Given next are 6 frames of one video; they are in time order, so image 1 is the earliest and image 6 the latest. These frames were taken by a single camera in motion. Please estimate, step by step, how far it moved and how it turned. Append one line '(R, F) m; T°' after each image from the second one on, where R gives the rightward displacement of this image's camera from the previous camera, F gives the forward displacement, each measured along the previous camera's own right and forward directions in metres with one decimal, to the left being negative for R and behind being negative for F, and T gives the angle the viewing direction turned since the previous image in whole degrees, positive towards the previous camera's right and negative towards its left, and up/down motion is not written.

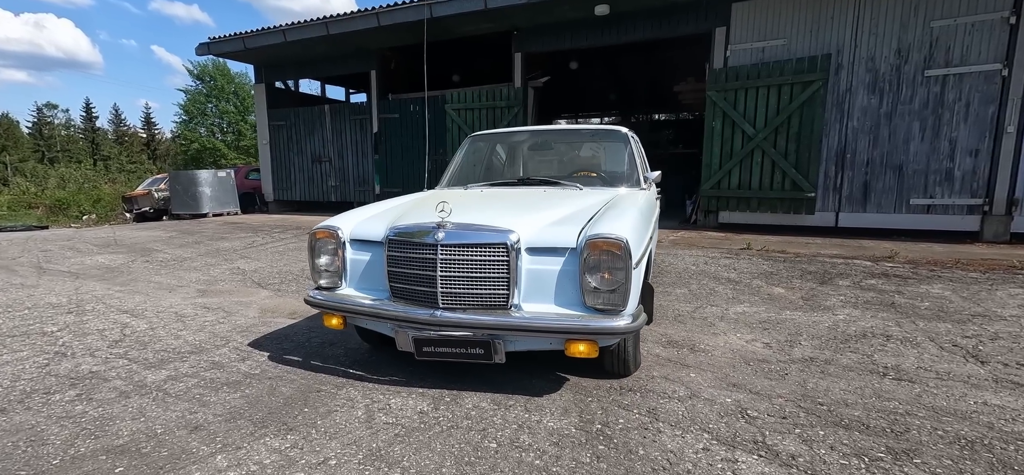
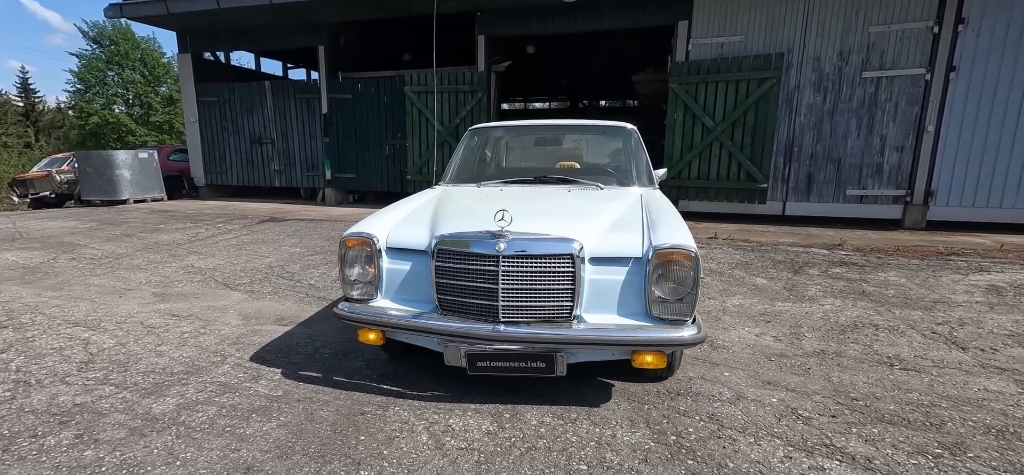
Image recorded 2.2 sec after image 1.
(-0.6, +0.1) m; +8°
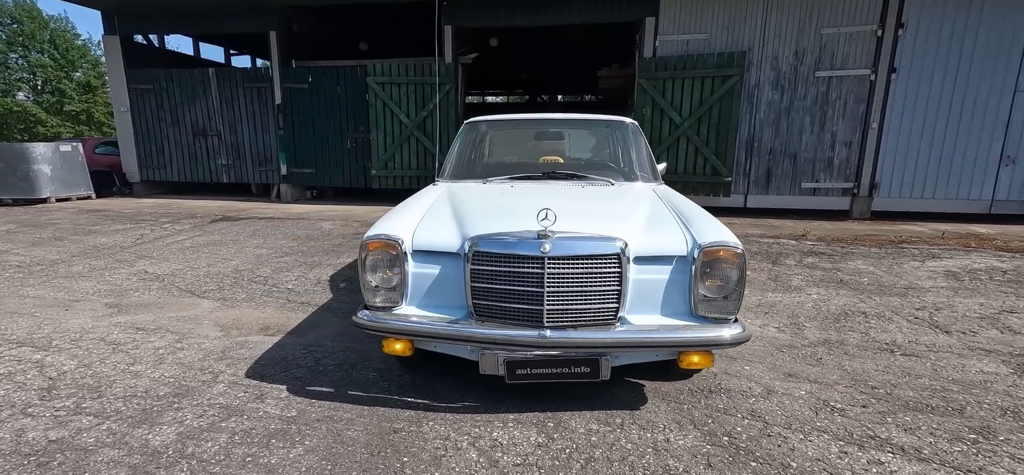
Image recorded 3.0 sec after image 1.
(-0.4, +0.2) m; +6°
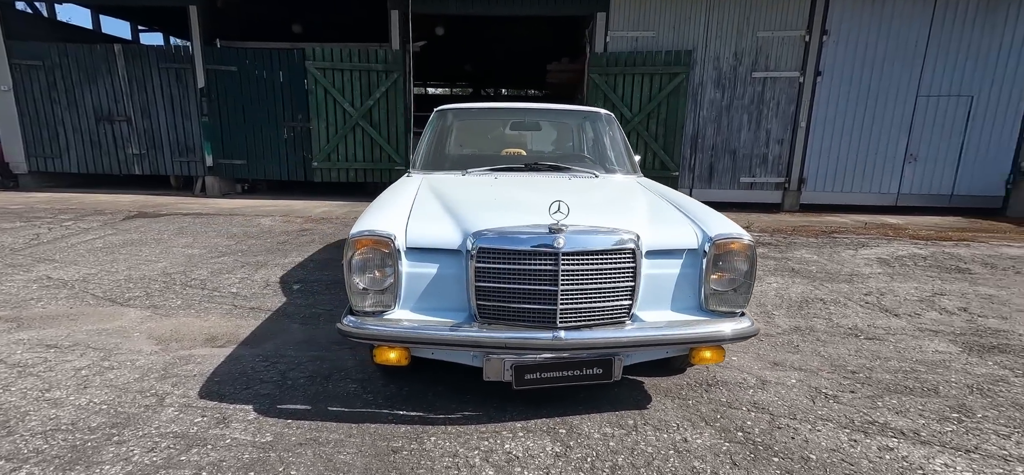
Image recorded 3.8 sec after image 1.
(-0.3, +0.2) m; +8°
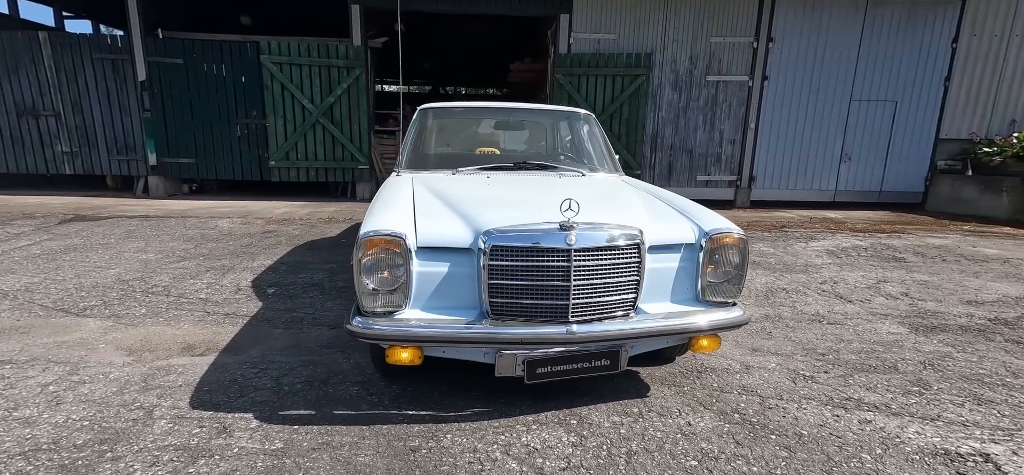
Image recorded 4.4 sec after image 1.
(-0.3, 0.0) m; +6°
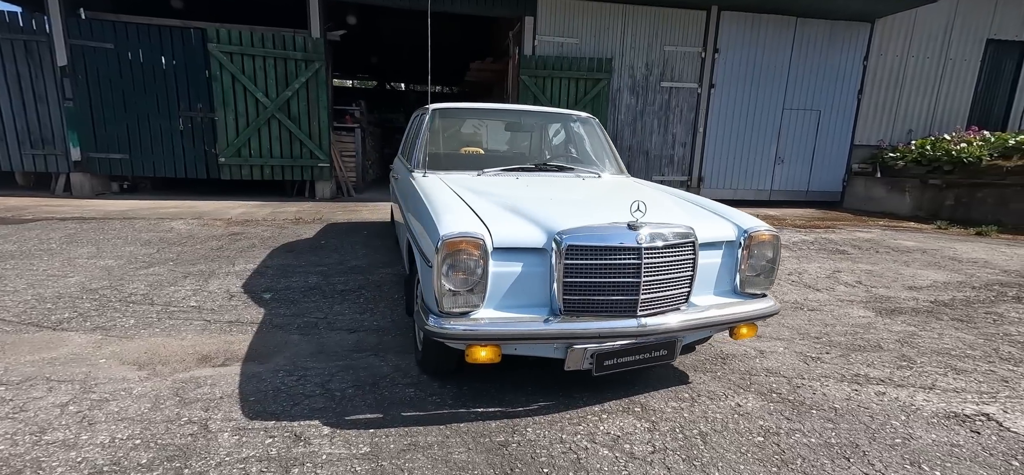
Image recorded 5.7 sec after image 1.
(-0.6, 0.0) m; +8°
